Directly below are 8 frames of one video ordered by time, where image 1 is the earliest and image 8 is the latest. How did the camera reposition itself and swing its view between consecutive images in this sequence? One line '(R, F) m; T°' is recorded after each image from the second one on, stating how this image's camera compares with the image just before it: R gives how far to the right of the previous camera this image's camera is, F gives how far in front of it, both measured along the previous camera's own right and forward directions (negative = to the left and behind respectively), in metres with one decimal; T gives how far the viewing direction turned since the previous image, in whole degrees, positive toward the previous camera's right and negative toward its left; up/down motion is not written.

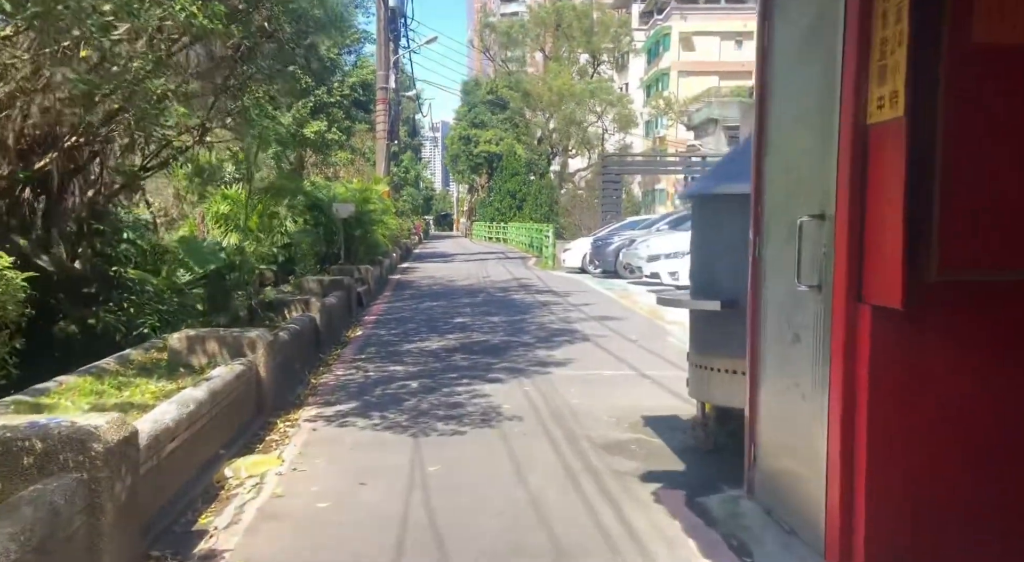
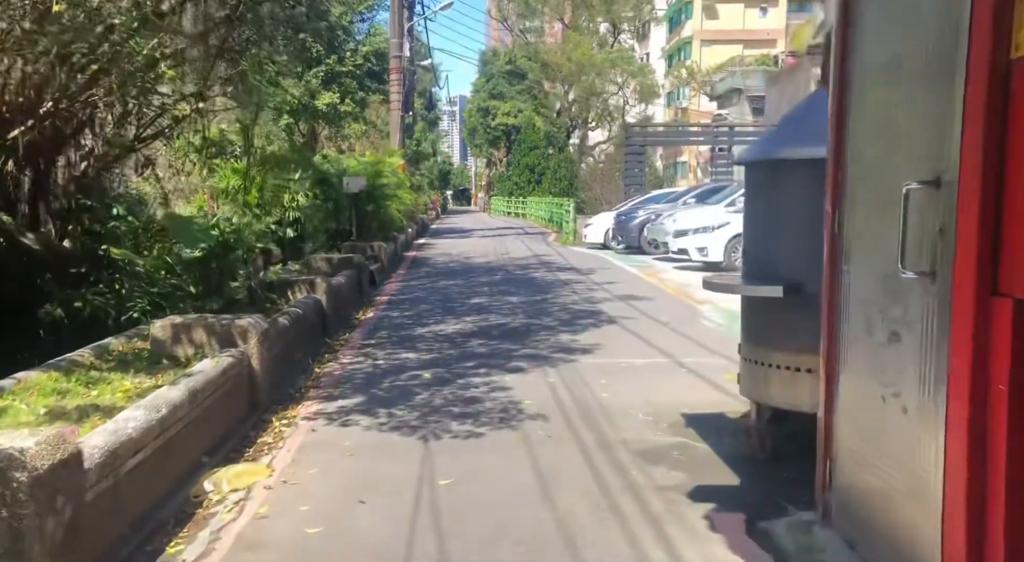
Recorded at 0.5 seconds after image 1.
(0.0, +0.8) m; -1°
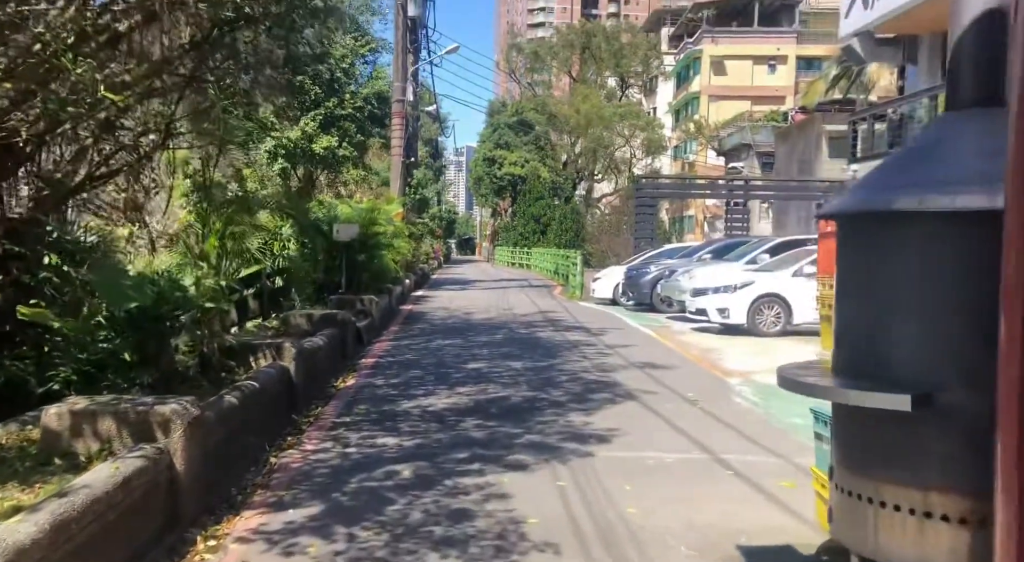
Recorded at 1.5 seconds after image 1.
(0.0, +1.5) m; 0°
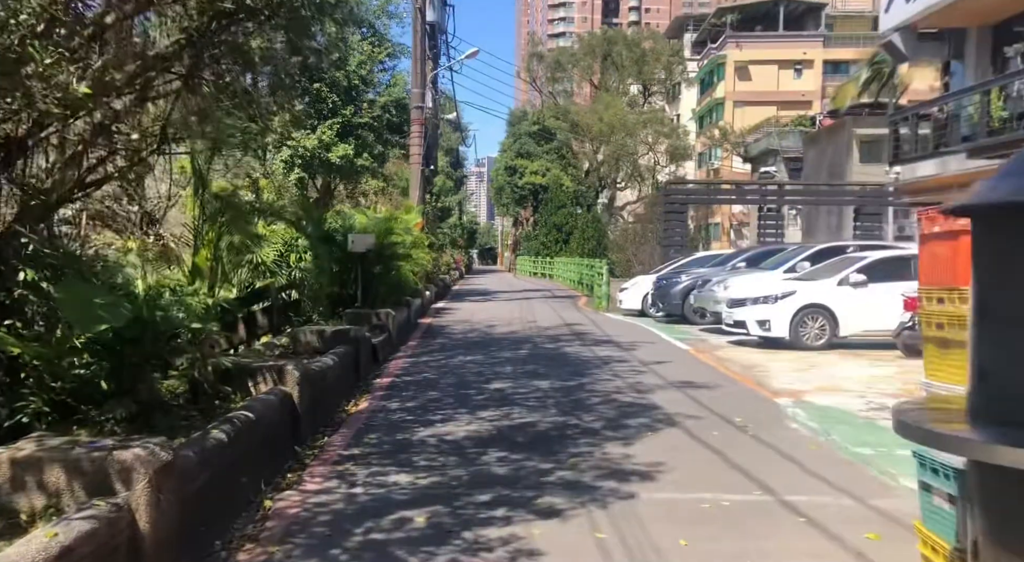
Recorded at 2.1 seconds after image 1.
(0.0, +0.9) m; -1°
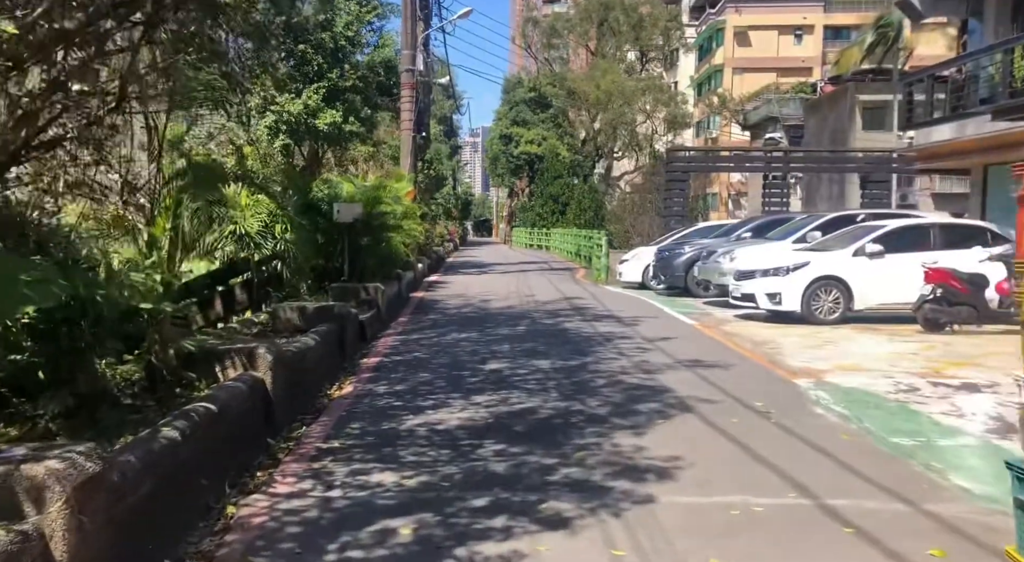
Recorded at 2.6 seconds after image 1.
(0.0, +0.8) m; 0°
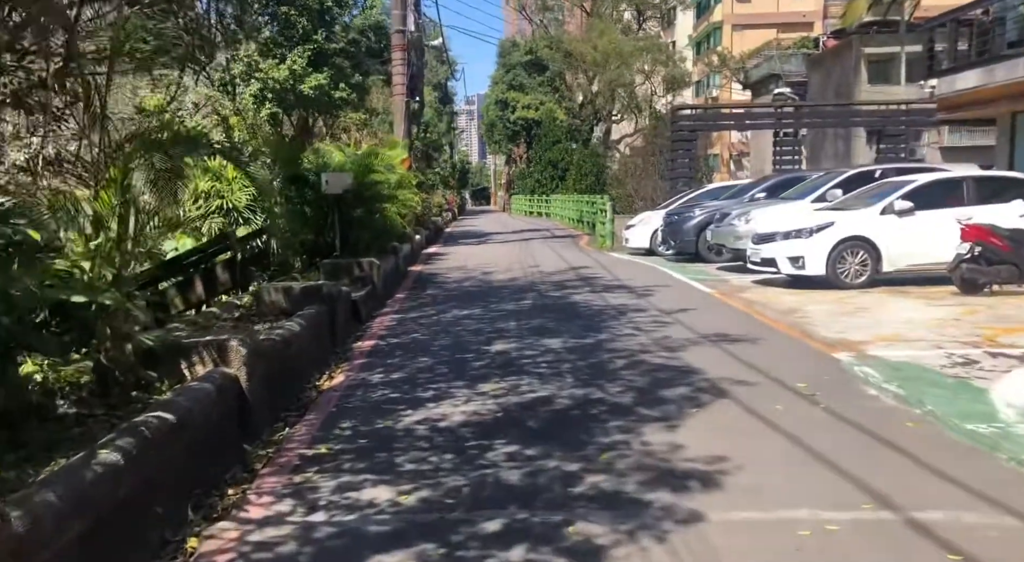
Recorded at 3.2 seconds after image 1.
(-0.1, +0.9) m; 0°
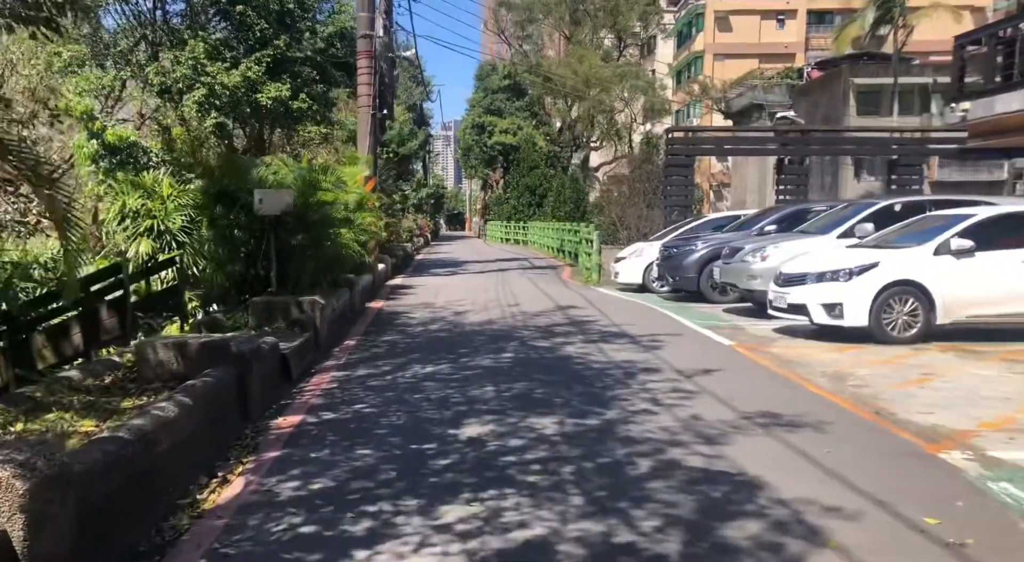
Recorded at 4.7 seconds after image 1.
(0.0, +2.5) m; +2°
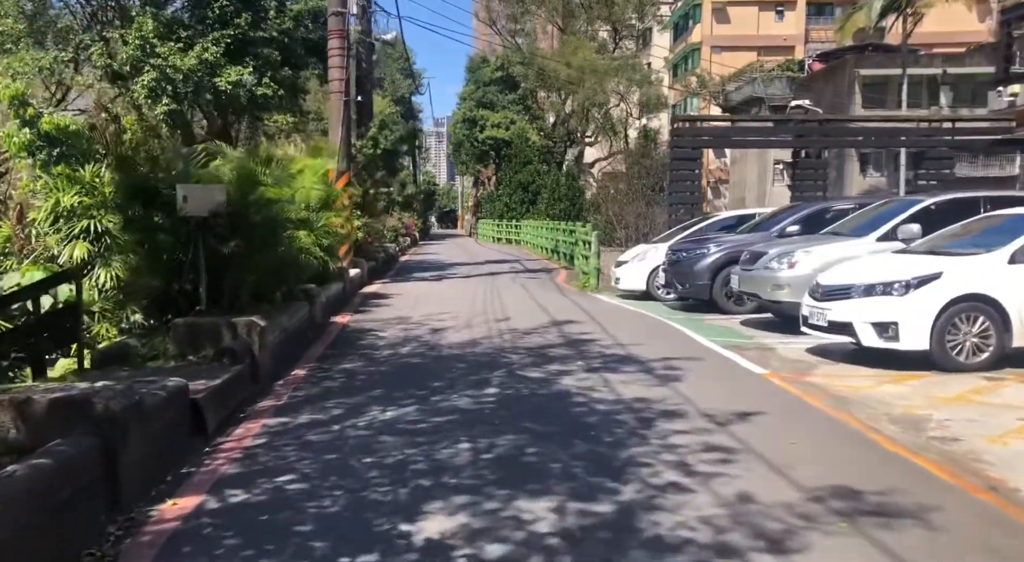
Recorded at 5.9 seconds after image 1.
(+0.1, +2.0) m; 0°
